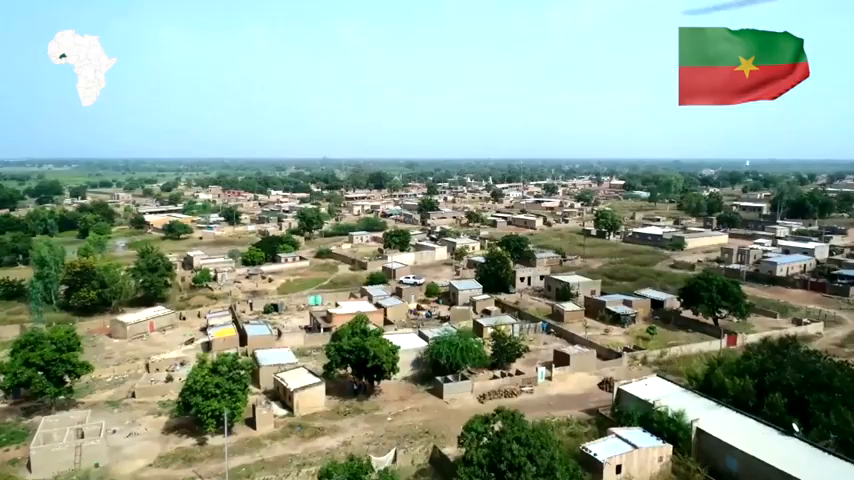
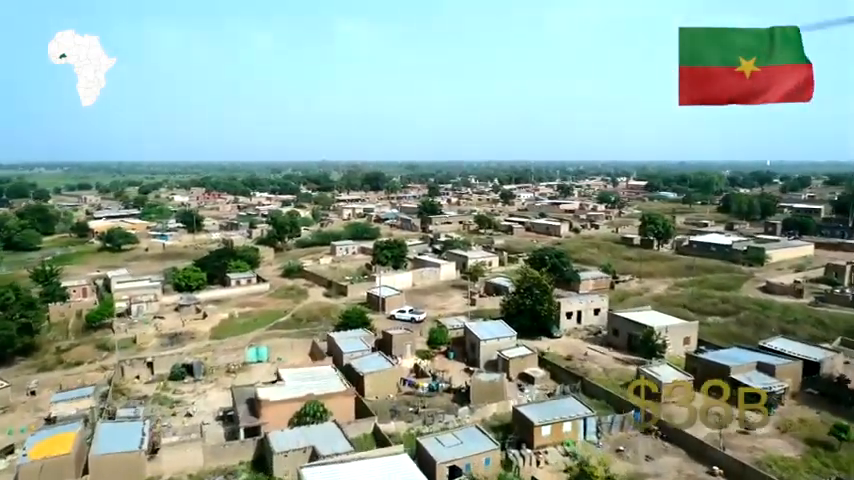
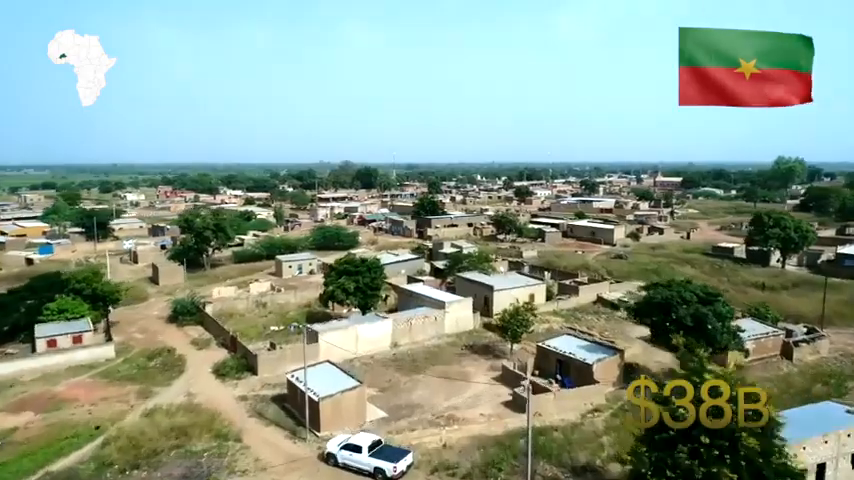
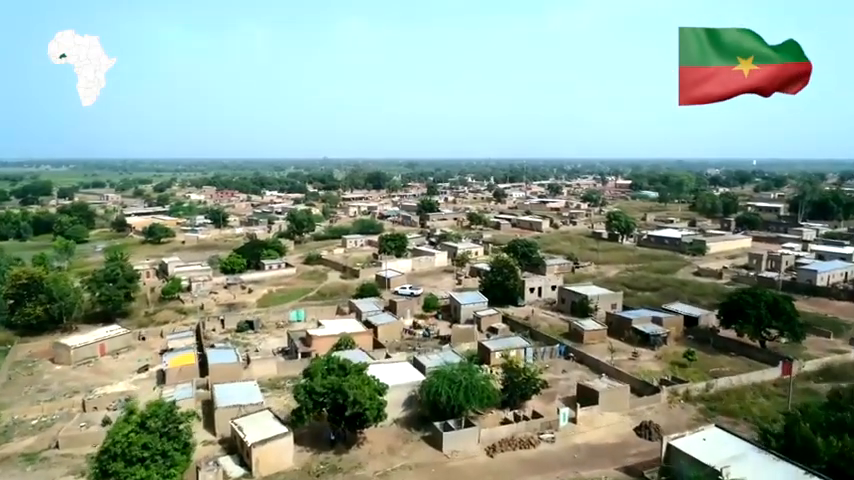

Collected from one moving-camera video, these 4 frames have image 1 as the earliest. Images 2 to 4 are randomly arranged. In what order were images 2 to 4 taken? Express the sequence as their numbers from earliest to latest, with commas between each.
4, 2, 3
